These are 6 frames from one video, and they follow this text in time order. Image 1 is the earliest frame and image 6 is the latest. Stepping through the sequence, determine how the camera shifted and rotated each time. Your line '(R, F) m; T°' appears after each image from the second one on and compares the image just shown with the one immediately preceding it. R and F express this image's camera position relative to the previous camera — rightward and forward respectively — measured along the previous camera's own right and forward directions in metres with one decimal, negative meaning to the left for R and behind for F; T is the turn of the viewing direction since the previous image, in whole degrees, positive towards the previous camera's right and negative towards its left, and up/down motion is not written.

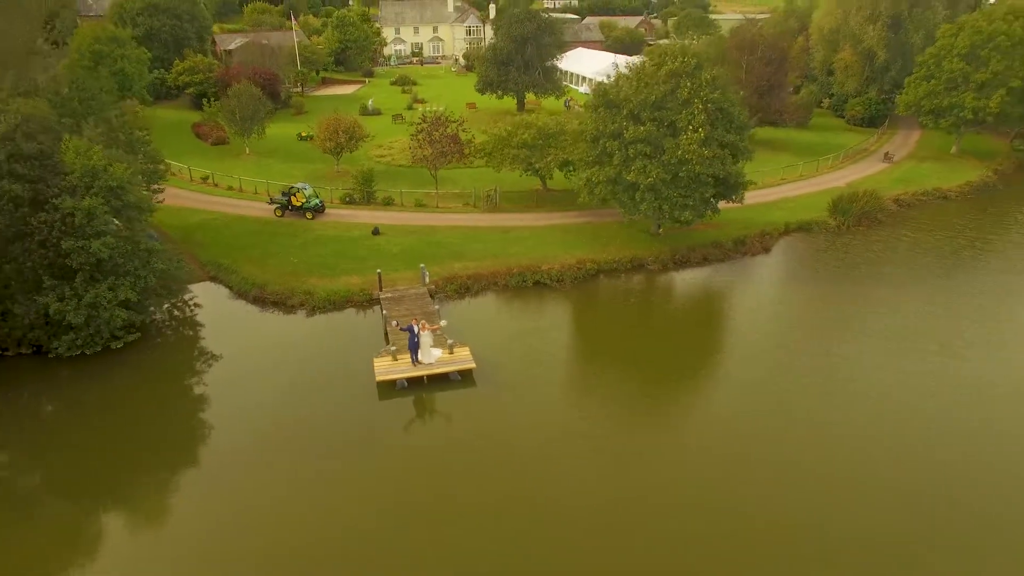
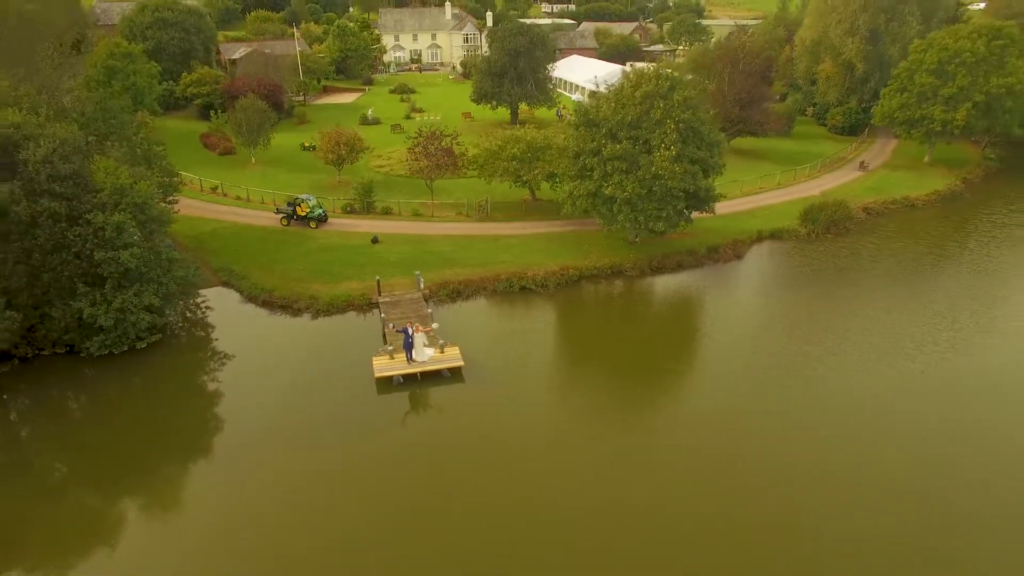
(+0.5, -2.0) m; 0°
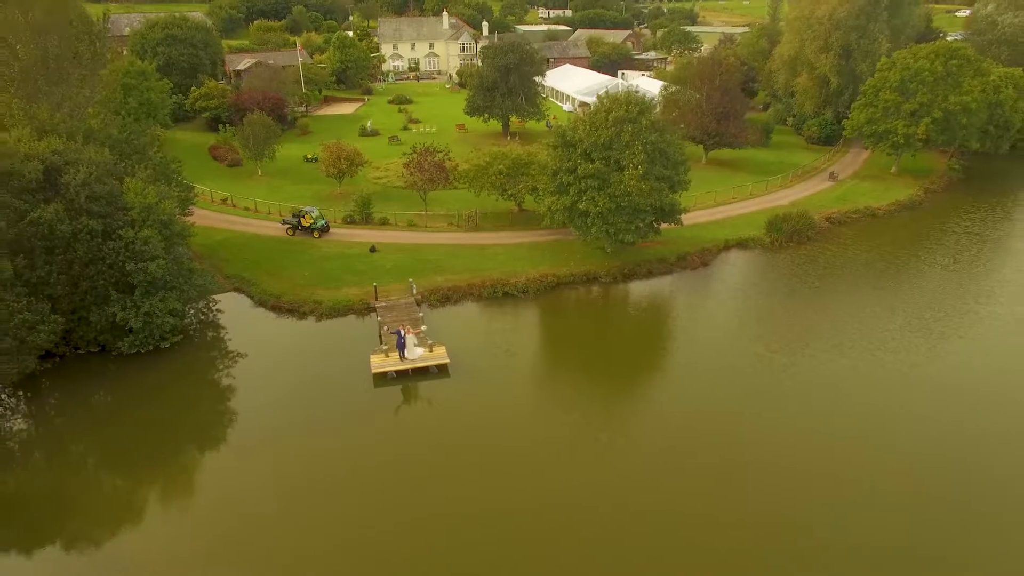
(+0.7, -2.6) m; 0°
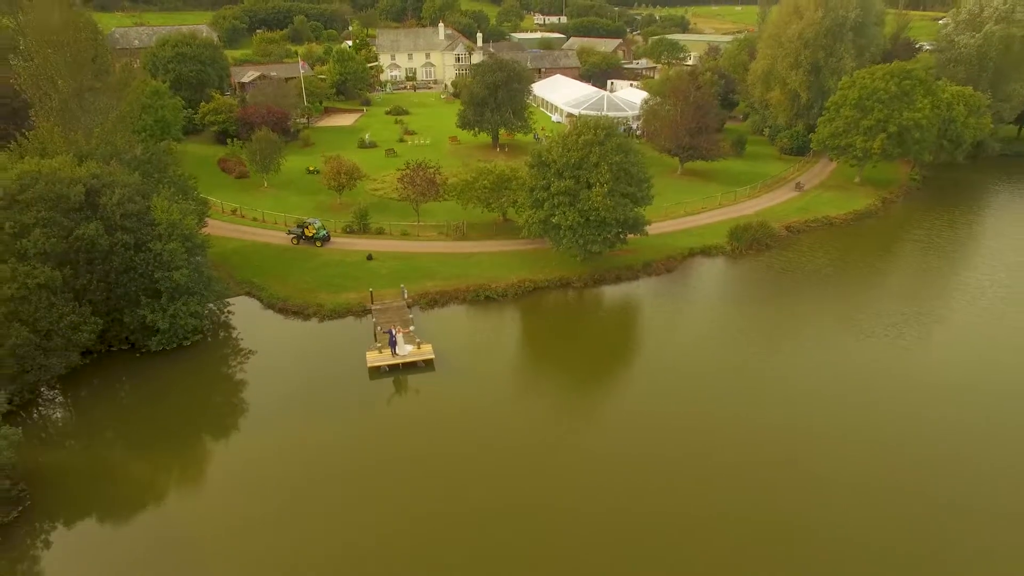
(+0.9, -3.3) m; 0°
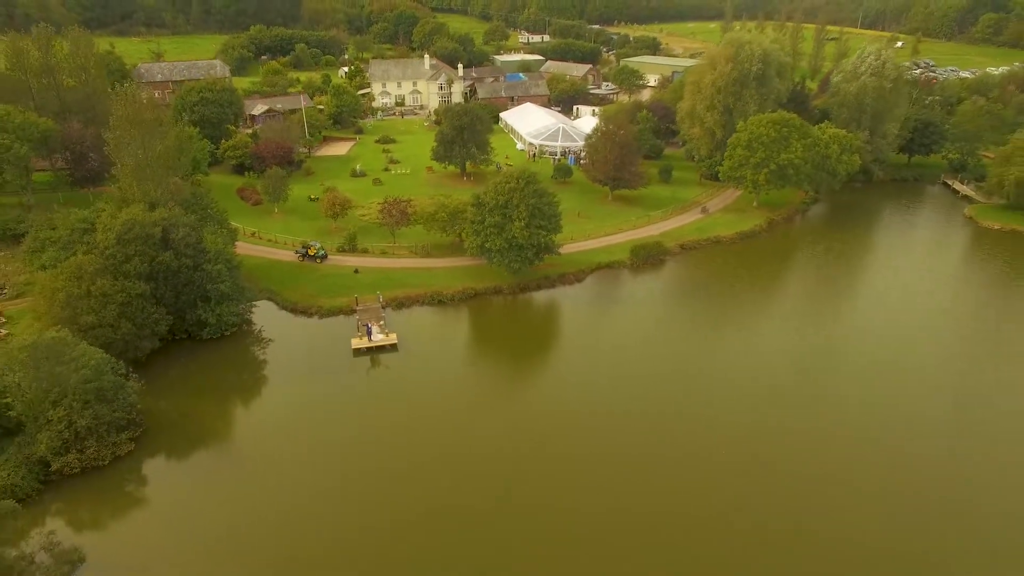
(+3.5, -11.5) m; 0°
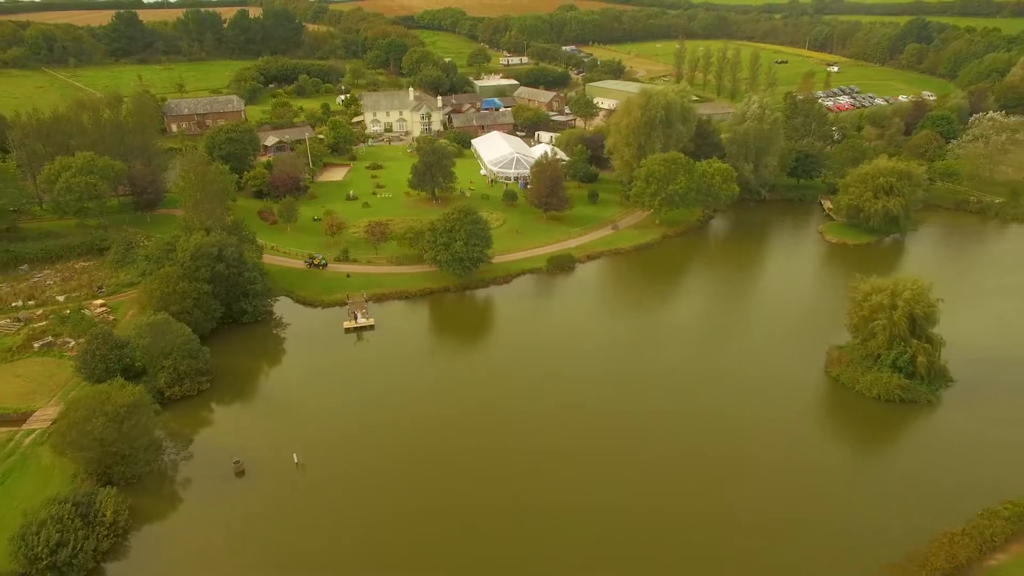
(+5.2, -17.7) m; 0°
